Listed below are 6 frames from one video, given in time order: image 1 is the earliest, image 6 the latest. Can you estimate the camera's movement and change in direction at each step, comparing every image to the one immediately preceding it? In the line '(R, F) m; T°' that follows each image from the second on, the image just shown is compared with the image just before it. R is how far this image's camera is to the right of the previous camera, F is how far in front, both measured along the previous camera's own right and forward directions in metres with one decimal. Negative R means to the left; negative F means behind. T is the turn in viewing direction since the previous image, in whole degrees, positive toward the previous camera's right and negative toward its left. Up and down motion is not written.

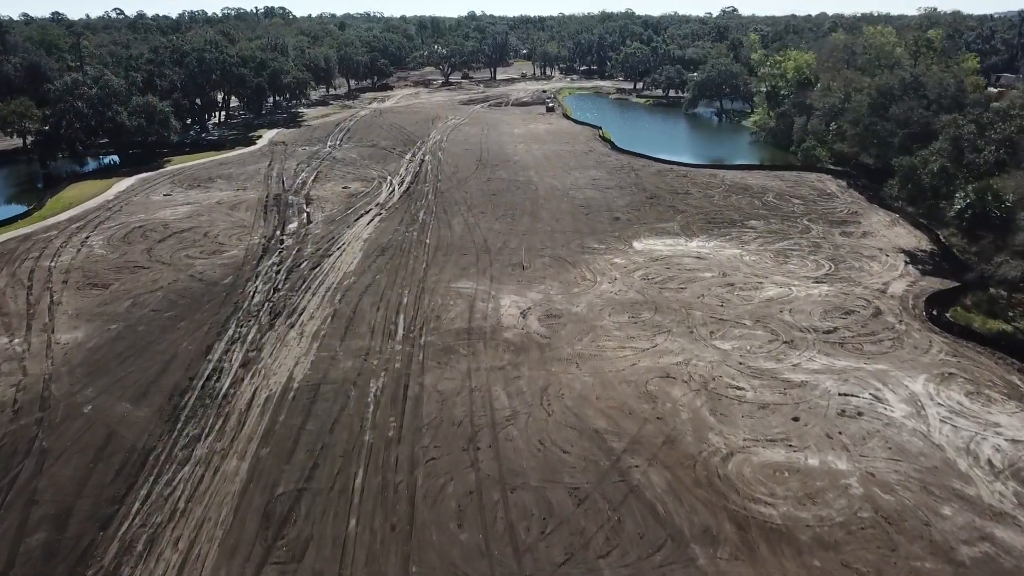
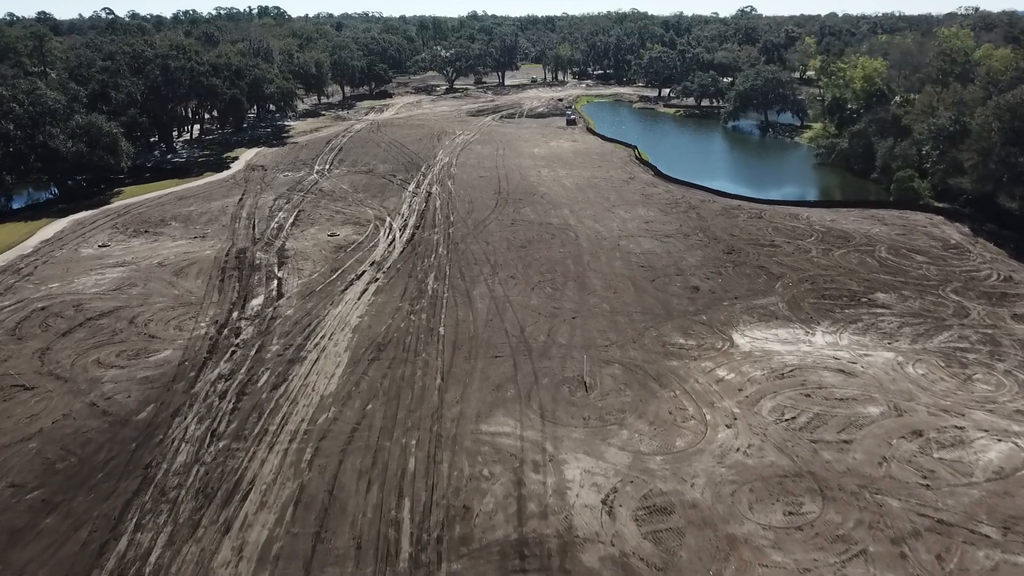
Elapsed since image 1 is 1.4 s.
(-1.9, +8.1) m; 0°
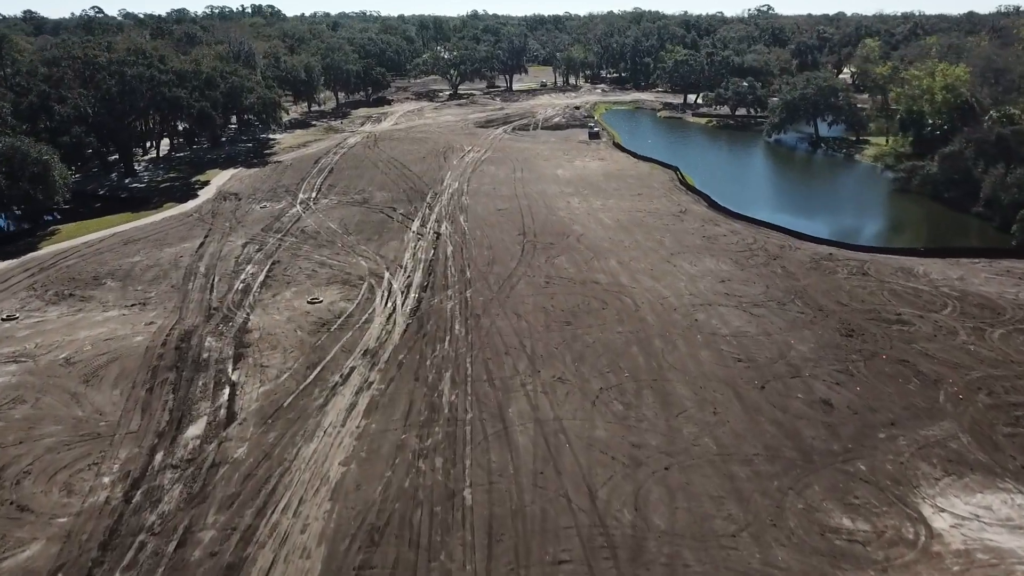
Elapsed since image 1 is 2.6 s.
(-1.7, +7.1) m; 0°
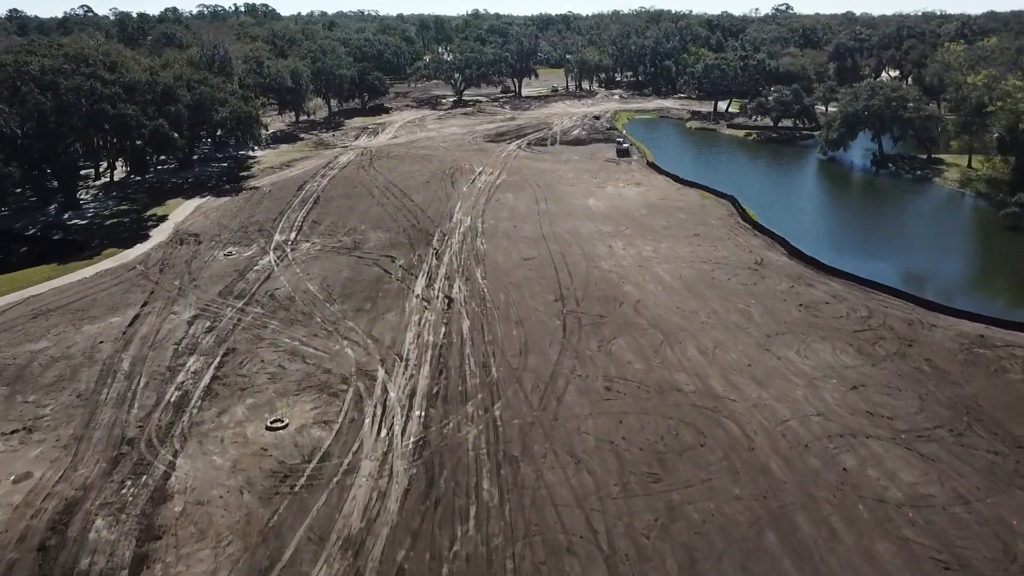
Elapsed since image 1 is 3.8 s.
(-1.5, +7.0) m; 0°
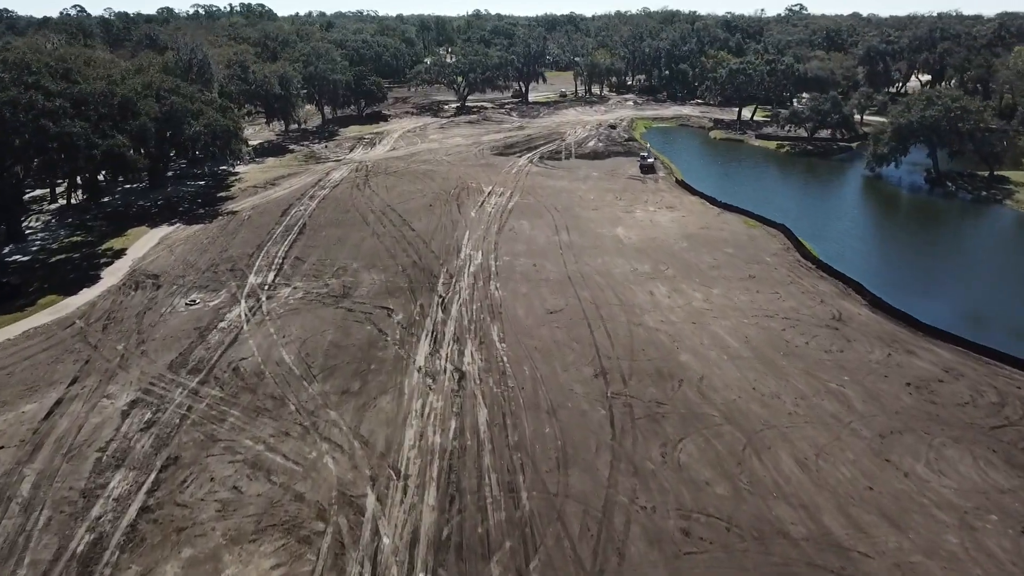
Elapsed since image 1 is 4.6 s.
(-1.0, +4.7) m; 0°
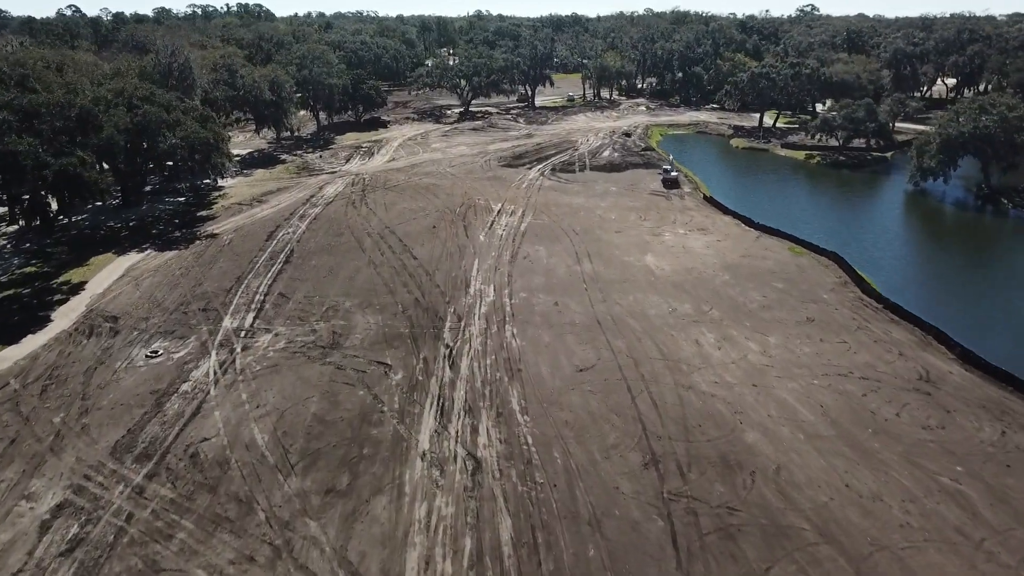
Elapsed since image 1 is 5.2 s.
(-0.8, +3.5) m; 0°
